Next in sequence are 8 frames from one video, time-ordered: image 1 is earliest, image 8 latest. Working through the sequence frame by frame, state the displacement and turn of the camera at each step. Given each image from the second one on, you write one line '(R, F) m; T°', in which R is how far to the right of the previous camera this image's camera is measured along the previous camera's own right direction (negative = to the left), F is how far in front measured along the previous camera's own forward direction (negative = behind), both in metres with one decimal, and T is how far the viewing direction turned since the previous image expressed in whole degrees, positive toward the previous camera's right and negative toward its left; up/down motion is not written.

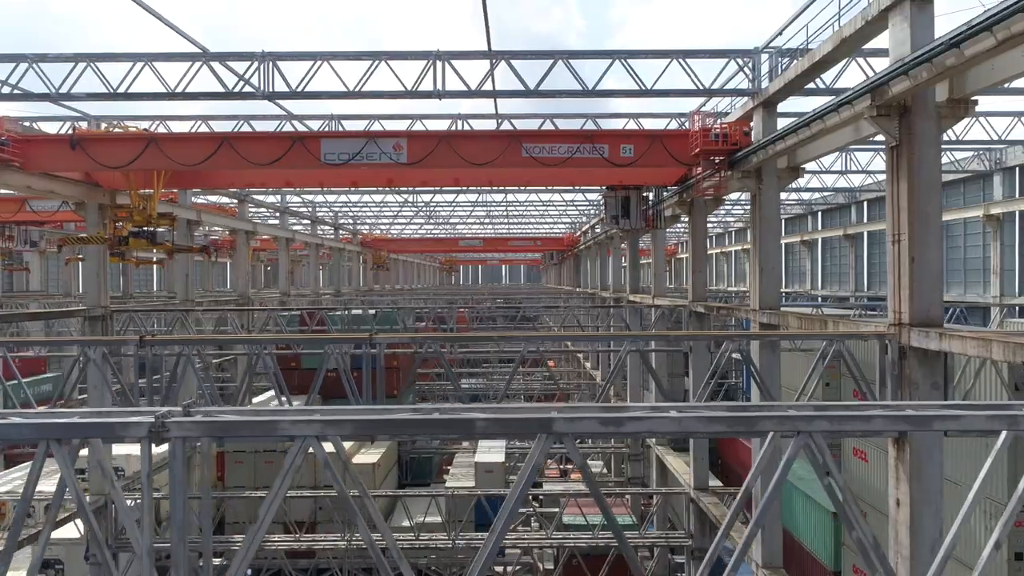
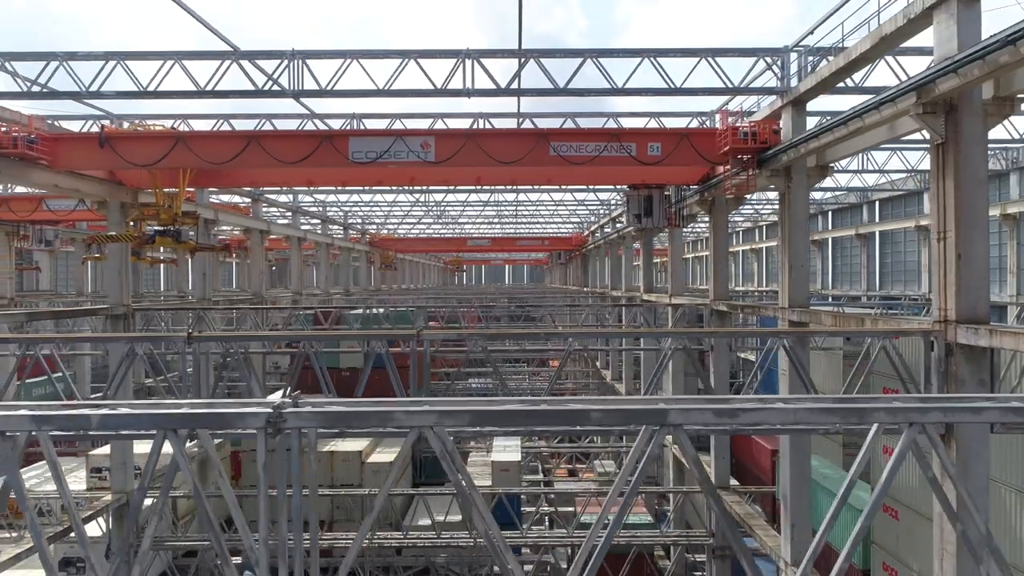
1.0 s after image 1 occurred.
(-0.6, 0.0) m; 0°
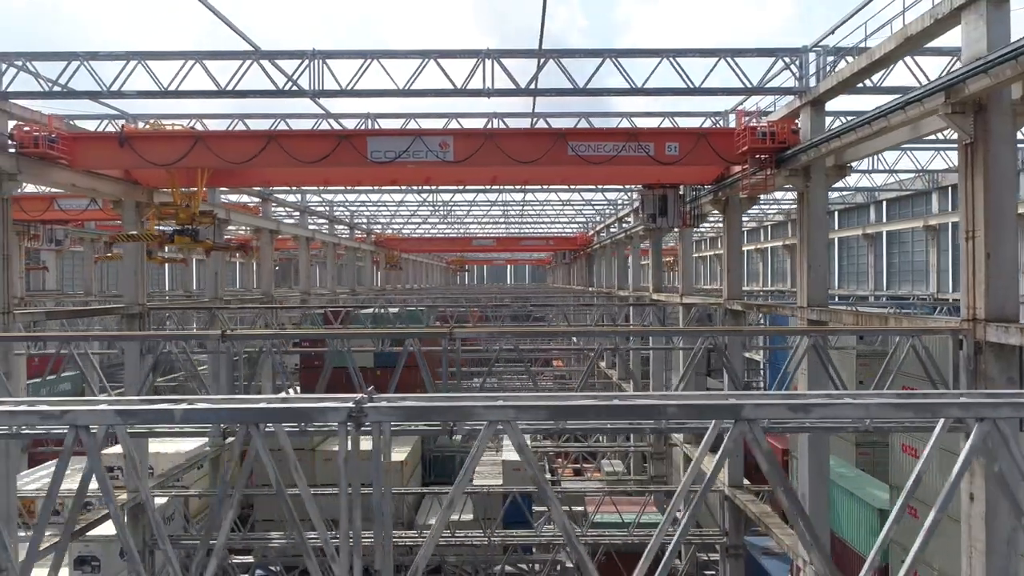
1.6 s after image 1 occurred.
(-0.4, -0.1) m; 0°
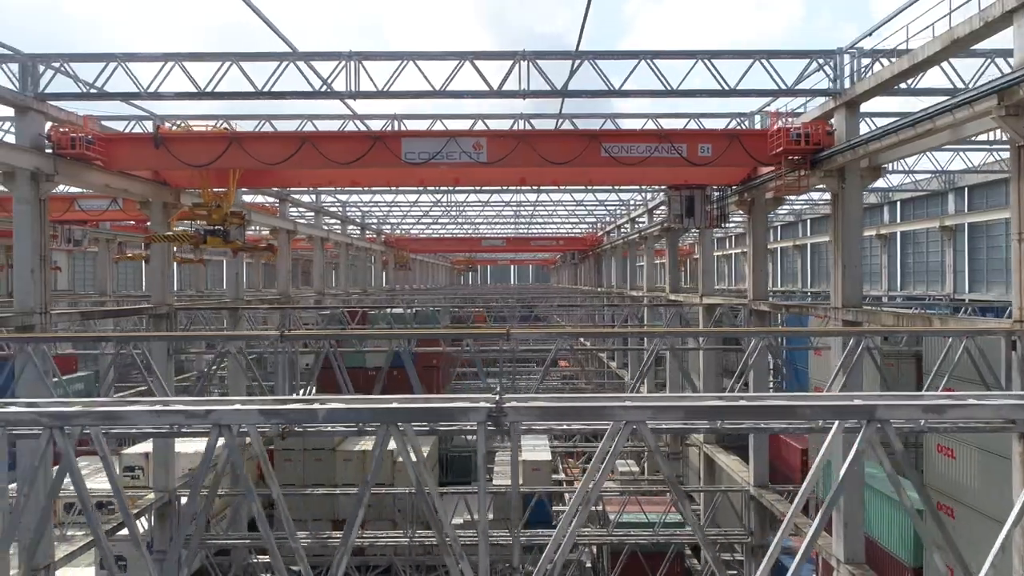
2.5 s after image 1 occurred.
(-0.7, -0.1) m; 0°
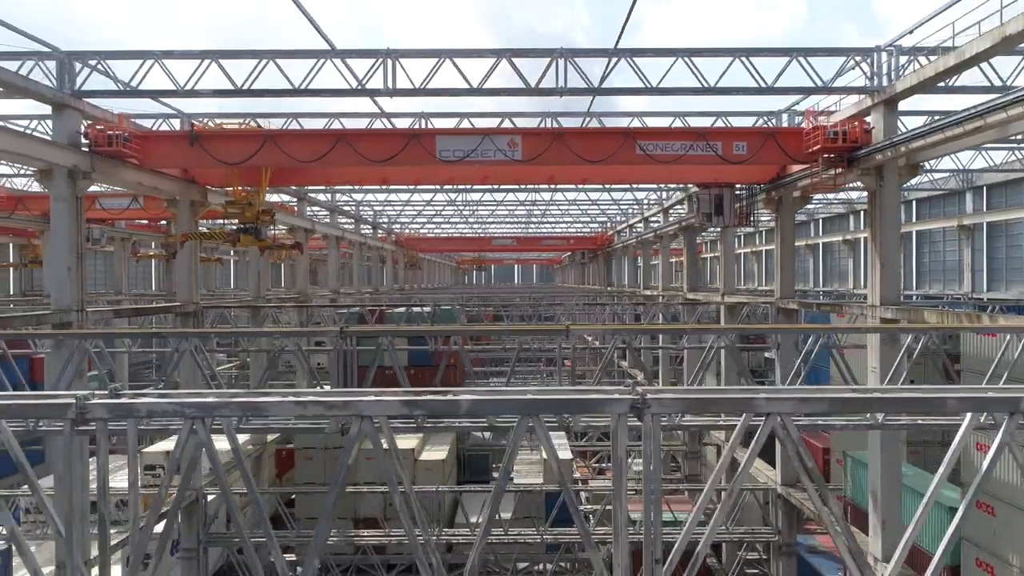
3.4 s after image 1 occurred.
(-0.7, 0.0) m; 0°
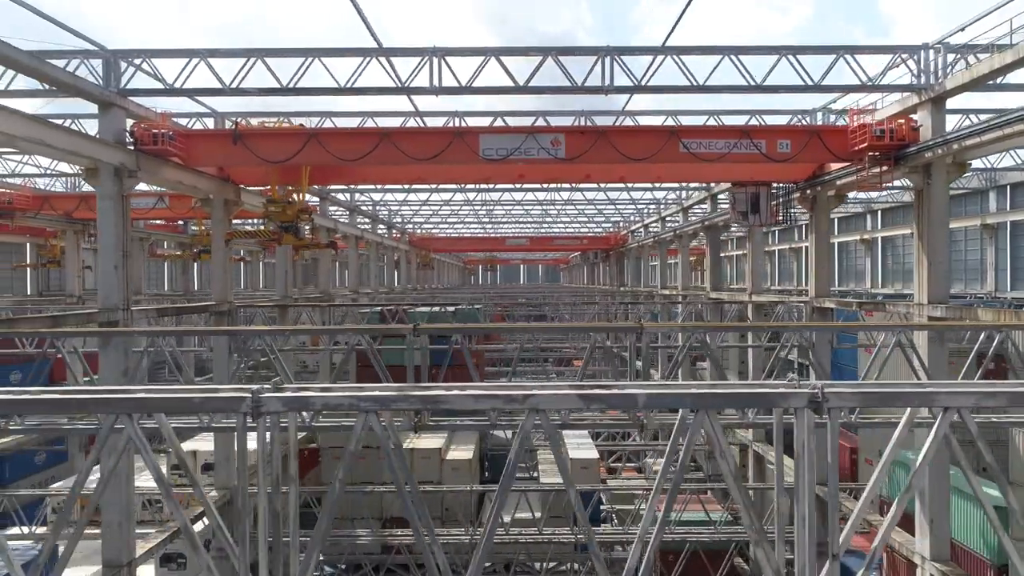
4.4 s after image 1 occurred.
(-0.9, 0.0) m; 0°
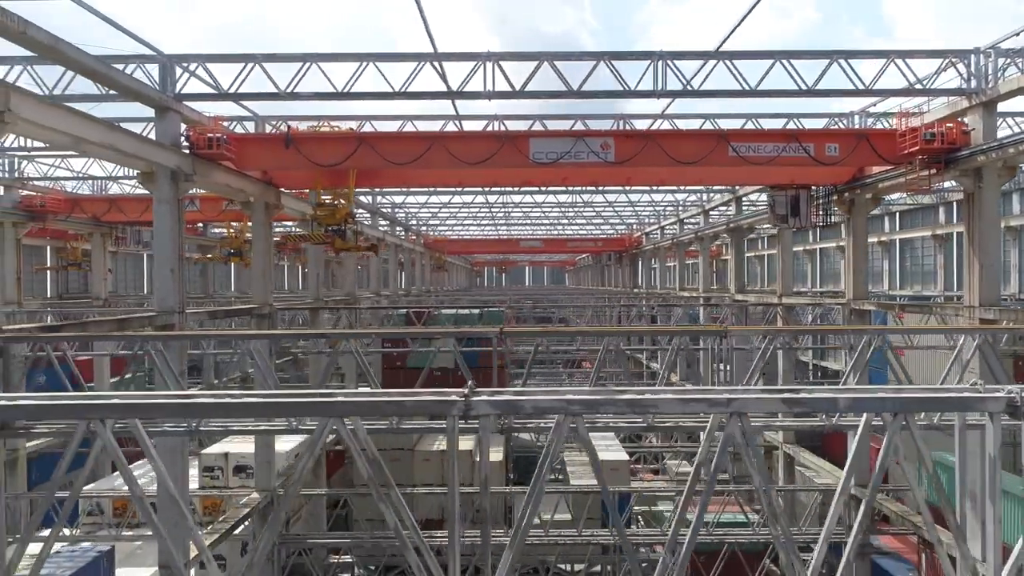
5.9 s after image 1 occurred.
(-1.1, -0.1) m; 0°
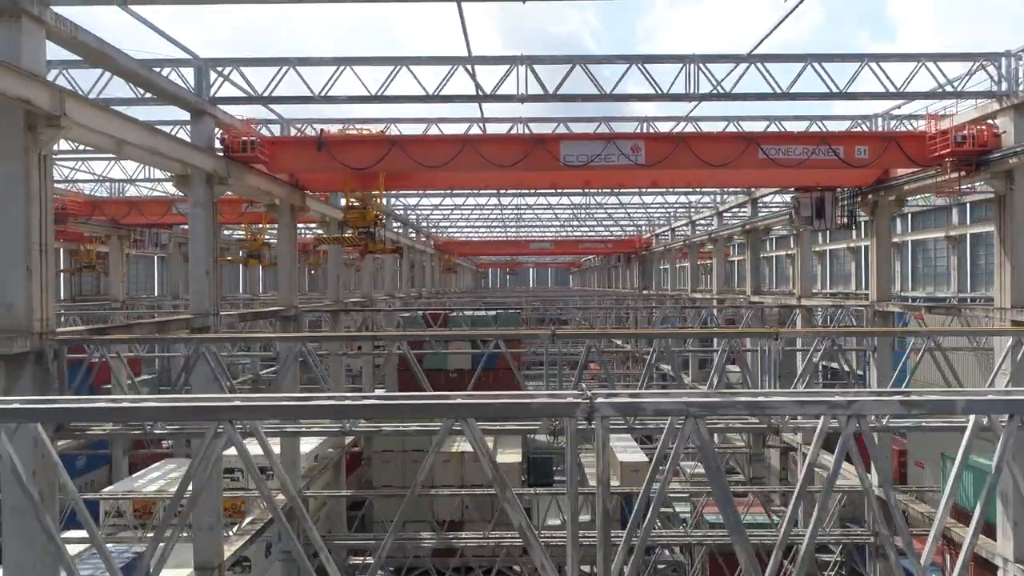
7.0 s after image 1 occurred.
(-0.6, -0.1) m; 0°
